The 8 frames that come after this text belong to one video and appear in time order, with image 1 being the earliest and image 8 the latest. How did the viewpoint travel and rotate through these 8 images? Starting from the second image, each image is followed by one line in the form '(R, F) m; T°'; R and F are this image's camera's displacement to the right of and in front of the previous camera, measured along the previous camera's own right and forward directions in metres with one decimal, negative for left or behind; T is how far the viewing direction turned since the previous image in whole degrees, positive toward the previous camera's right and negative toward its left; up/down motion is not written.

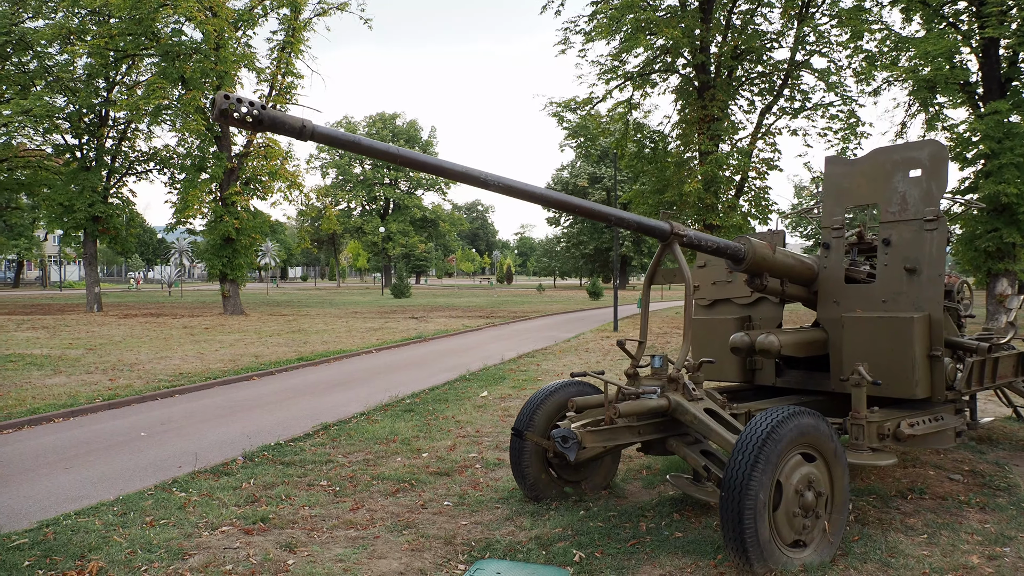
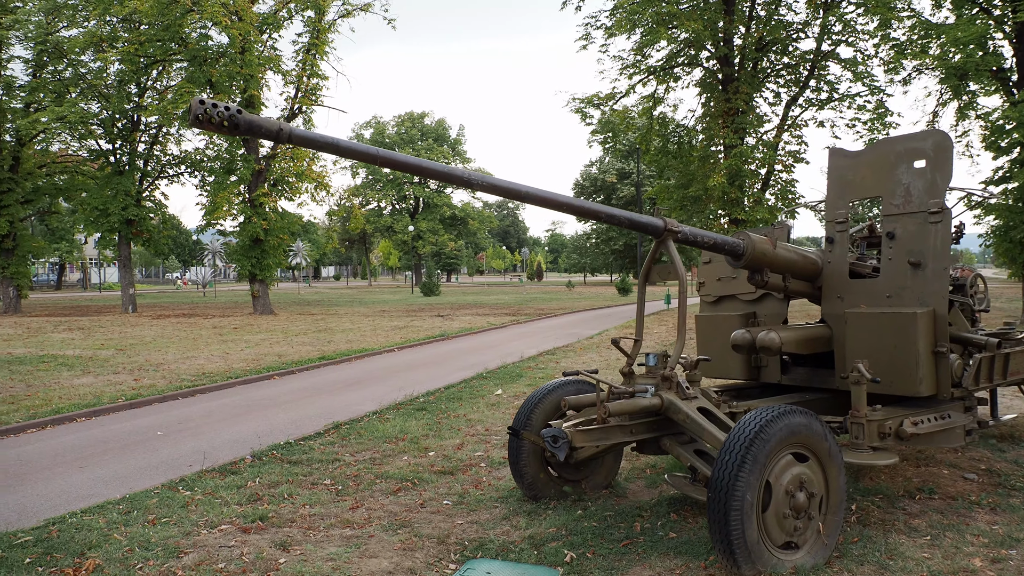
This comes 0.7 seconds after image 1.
(+0.3, 0.0) m; -2°
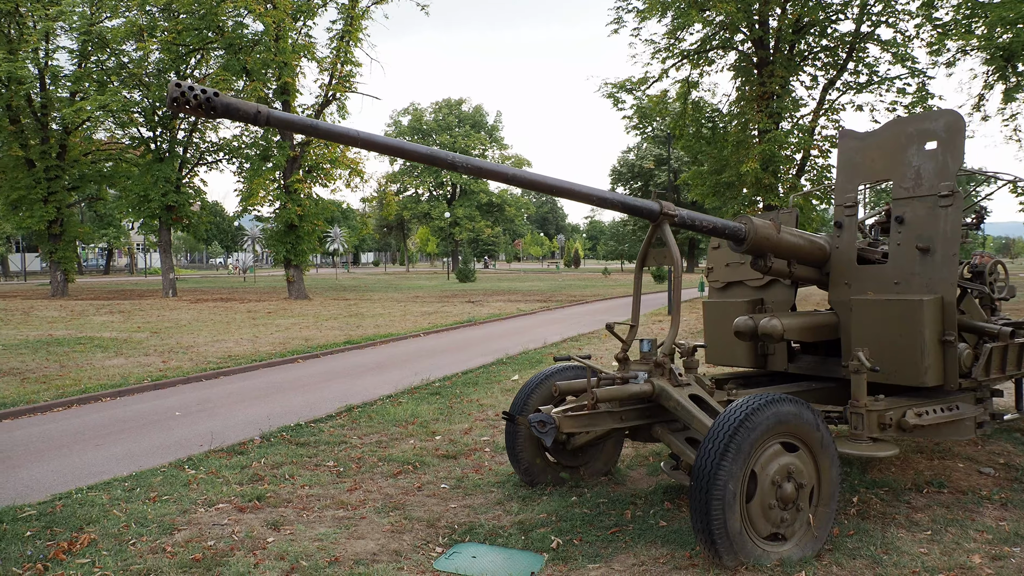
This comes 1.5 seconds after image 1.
(+0.3, +0.1) m; -3°
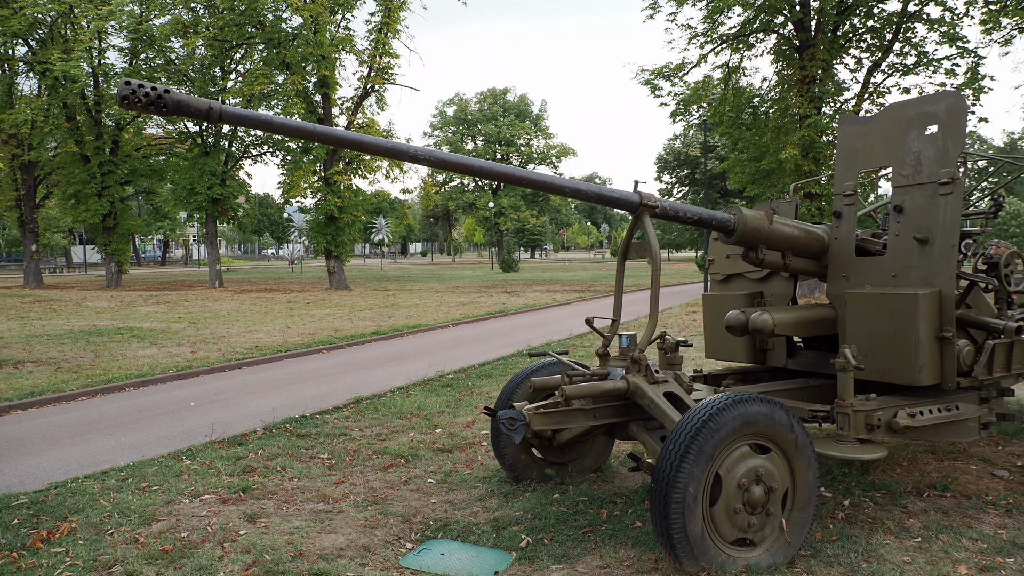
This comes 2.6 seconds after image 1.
(+0.5, +0.1) m; -4°
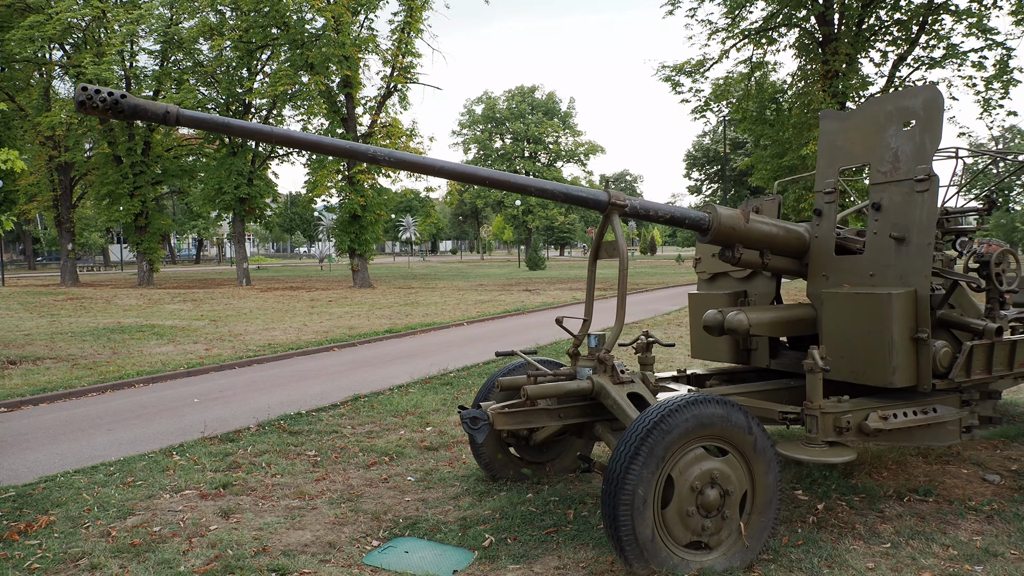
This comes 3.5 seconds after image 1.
(+0.4, 0.0) m; -2°
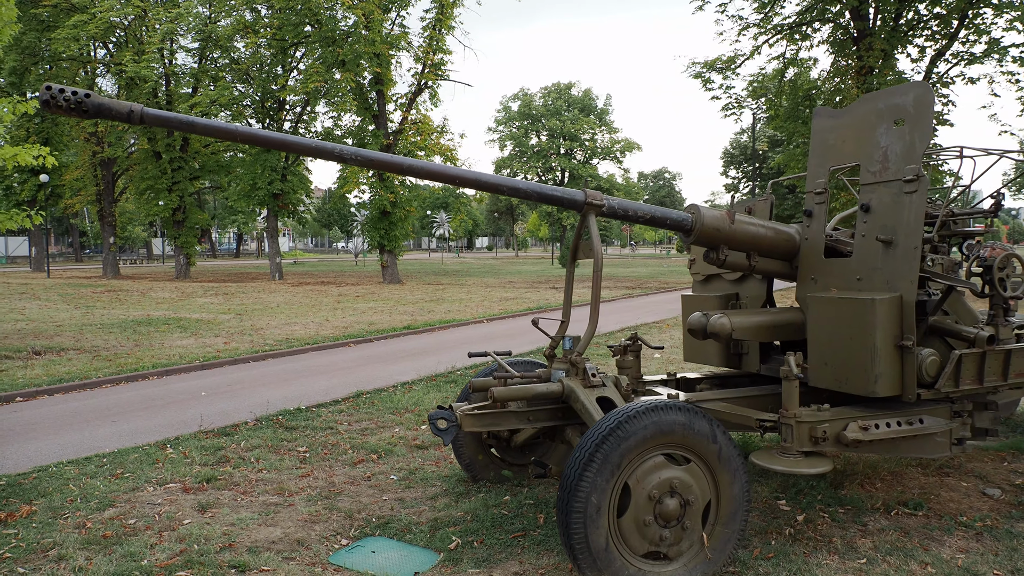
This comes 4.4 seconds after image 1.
(+0.4, +0.1) m; -3°
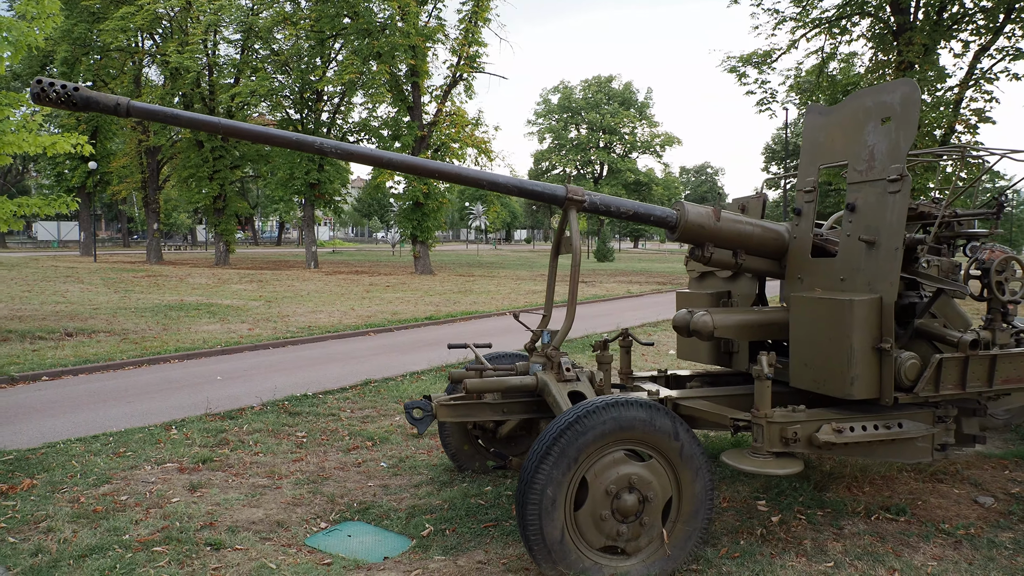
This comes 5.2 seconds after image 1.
(+0.4, 0.0) m; -3°
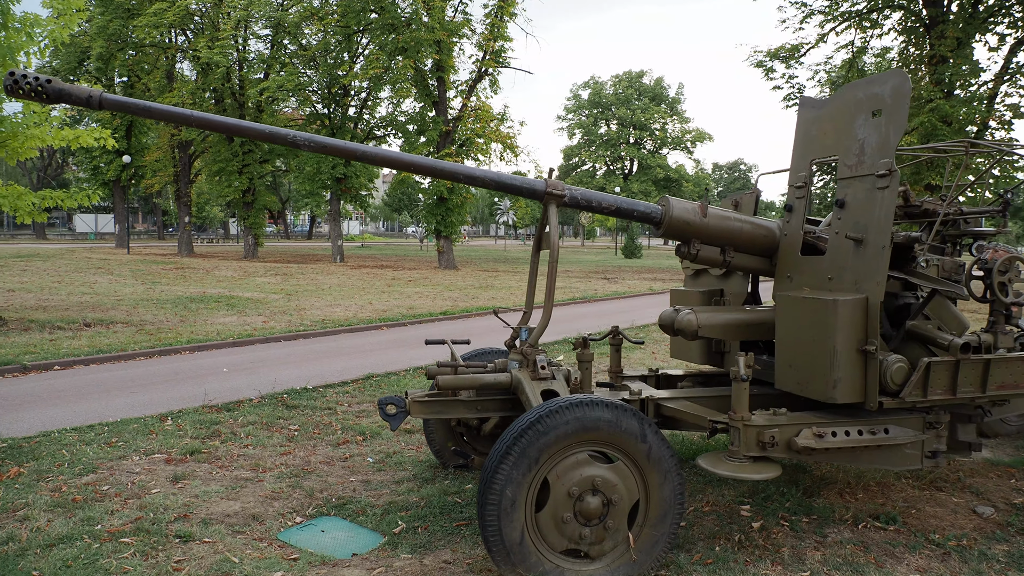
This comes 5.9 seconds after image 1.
(+0.3, +0.1) m; -2°
